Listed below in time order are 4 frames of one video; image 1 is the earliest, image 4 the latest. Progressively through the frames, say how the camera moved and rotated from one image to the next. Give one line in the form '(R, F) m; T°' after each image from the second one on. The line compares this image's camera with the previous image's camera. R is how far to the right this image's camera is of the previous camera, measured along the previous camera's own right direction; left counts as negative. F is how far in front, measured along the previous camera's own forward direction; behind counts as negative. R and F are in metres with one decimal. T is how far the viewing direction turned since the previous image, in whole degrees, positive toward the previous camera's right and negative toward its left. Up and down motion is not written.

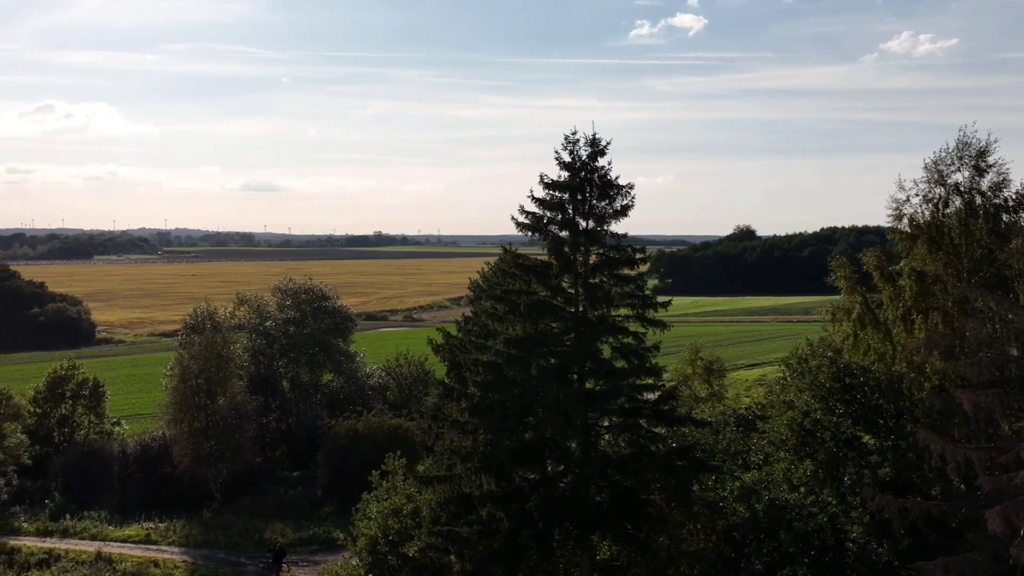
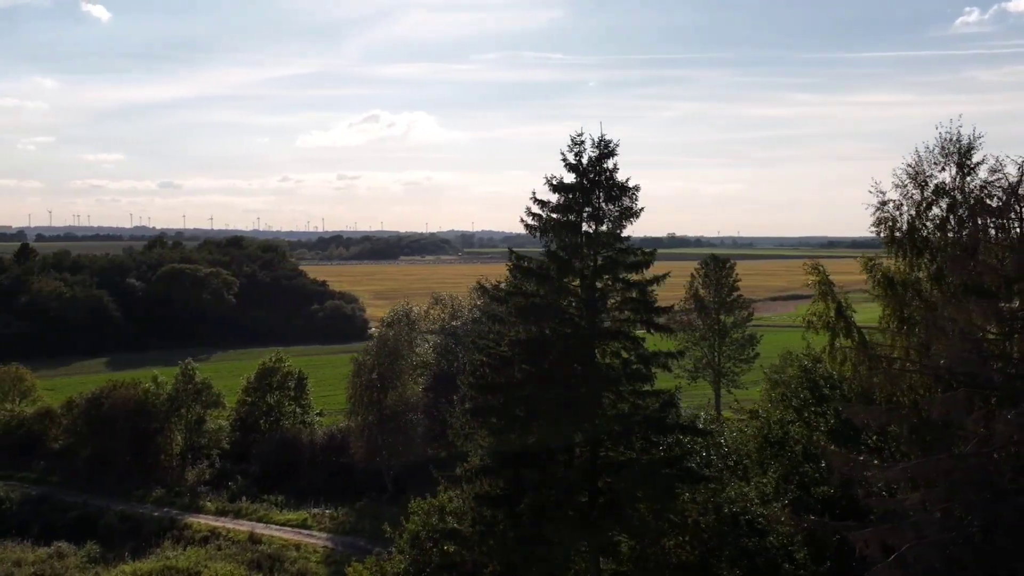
(-2.5, -0.1) m; -7°
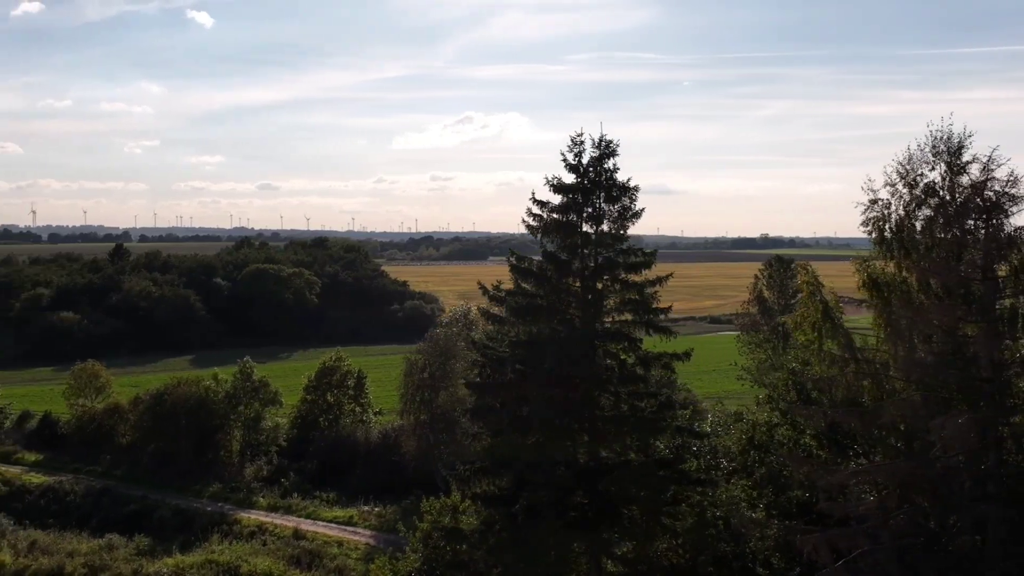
(-0.8, 0.0) m; -2°
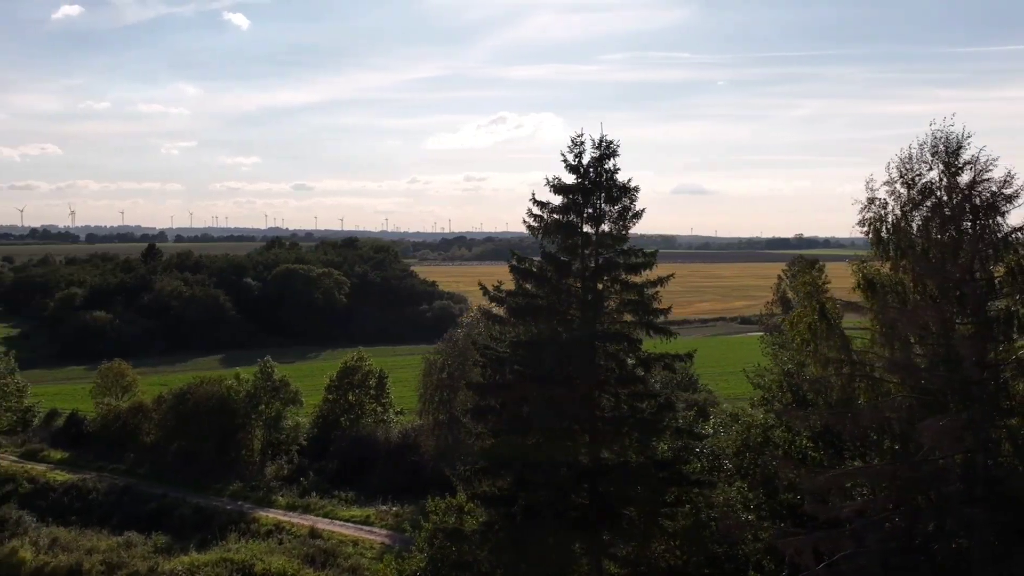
(-0.3, 0.0) m; -1°
